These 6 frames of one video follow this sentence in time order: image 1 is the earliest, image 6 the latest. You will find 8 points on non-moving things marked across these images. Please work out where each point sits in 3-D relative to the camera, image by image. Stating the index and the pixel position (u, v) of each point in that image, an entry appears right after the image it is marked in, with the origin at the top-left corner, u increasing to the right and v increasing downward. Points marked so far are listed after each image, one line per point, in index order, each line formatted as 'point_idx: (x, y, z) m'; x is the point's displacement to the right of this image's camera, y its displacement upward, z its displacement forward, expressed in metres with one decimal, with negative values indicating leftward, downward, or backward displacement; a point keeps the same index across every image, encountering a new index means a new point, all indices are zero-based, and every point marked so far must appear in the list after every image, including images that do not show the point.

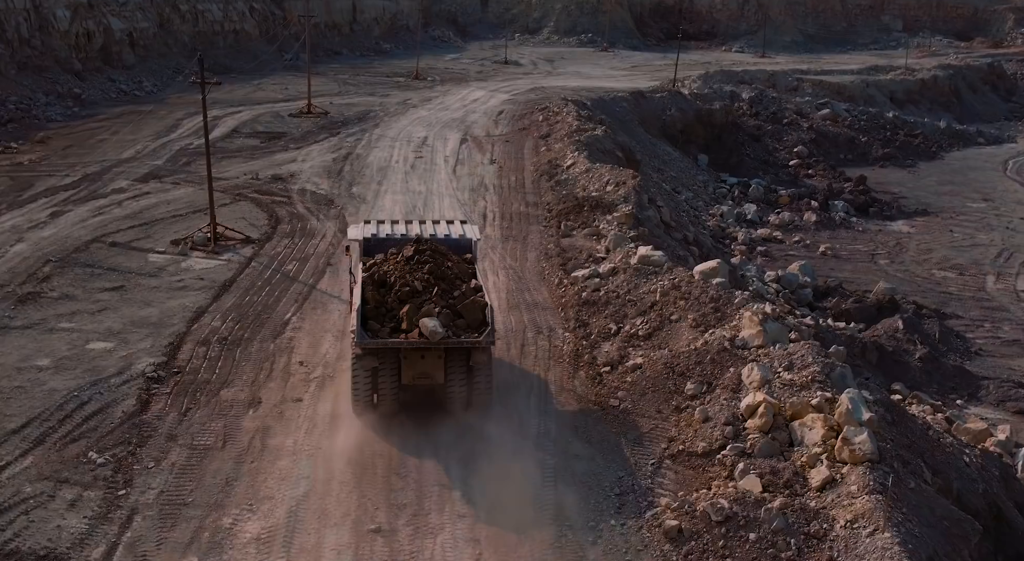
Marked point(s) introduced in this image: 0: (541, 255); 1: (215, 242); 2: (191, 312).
0: (+0.5, +0.4, +16.6) m
1: (-5.0, +0.7, +16.7) m
2: (-4.3, -0.4, +13.4) m
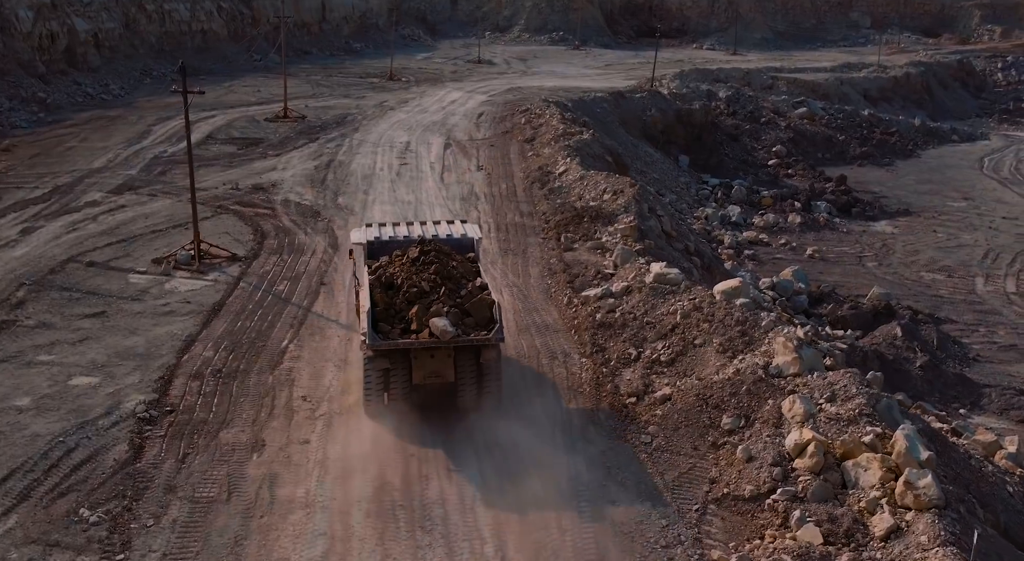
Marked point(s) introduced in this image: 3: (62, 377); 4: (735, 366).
0: (+0.5, +0.2, +15.9) m
1: (-5.0, +0.3, +15.8) m
2: (-4.2, -0.7, +12.5) m
3: (-5.2, -1.1, +11.4) m
4: (+2.5, -1.0, +11.1) m
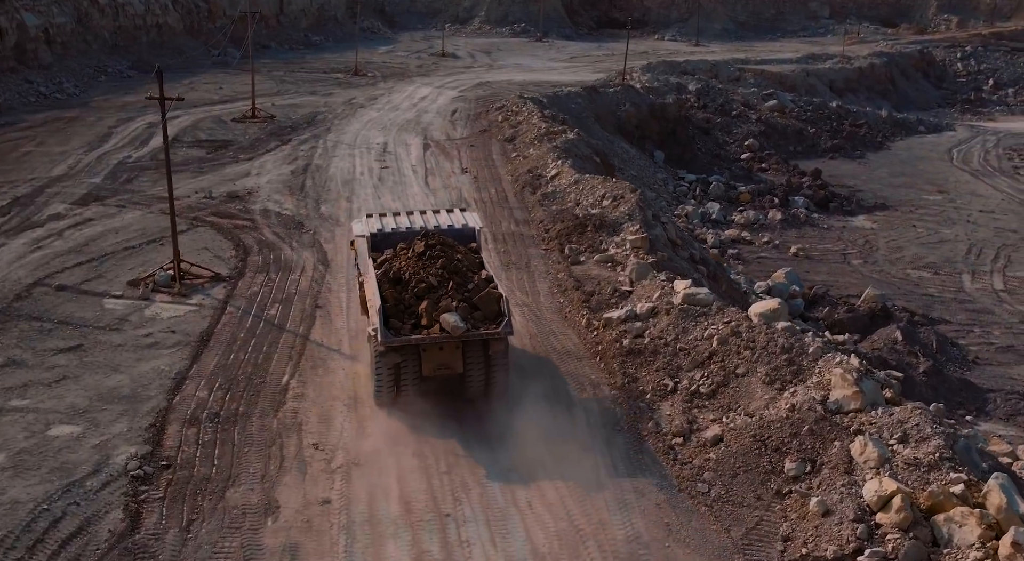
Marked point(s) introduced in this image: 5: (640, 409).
0: (+0.6, -0.1, +14.9) m
1: (-4.9, 0.0, +14.5) m
2: (-3.9, -1.1, +11.3) m
3: (-4.9, -1.5, +10.1) m
4: (+2.8, -1.2, +10.2) m
5: (+1.4, -1.4, +10.8) m
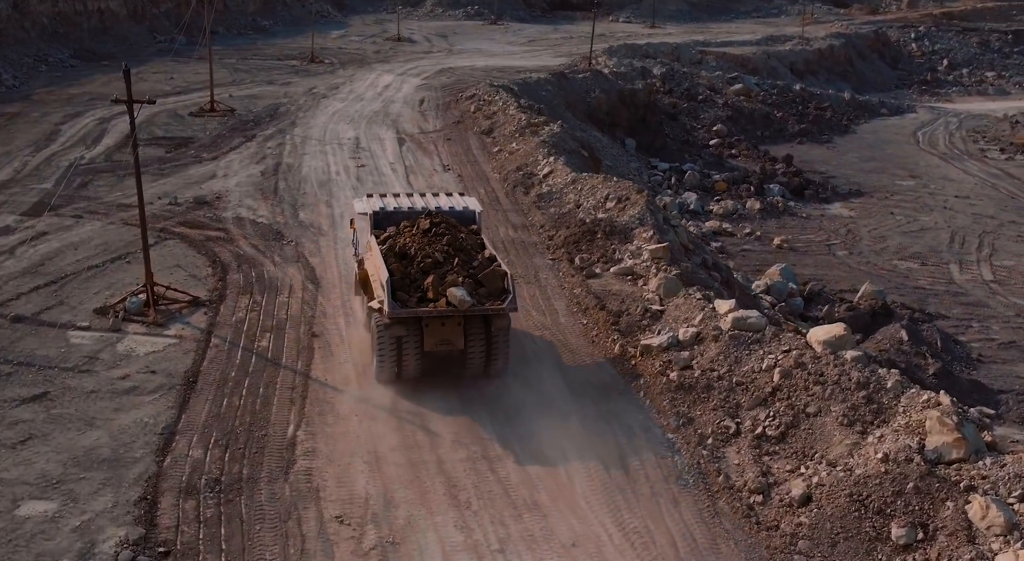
0: (+0.8, -0.3, +13.5) m
1: (-4.6, -0.4, +12.8) m
2: (-3.5, -1.5, +9.7) m
3: (-4.4, -1.9, +8.5) m
4: (+3.3, -1.5, +9.0) m
5: (+1.8, -1.7, +9.5) m
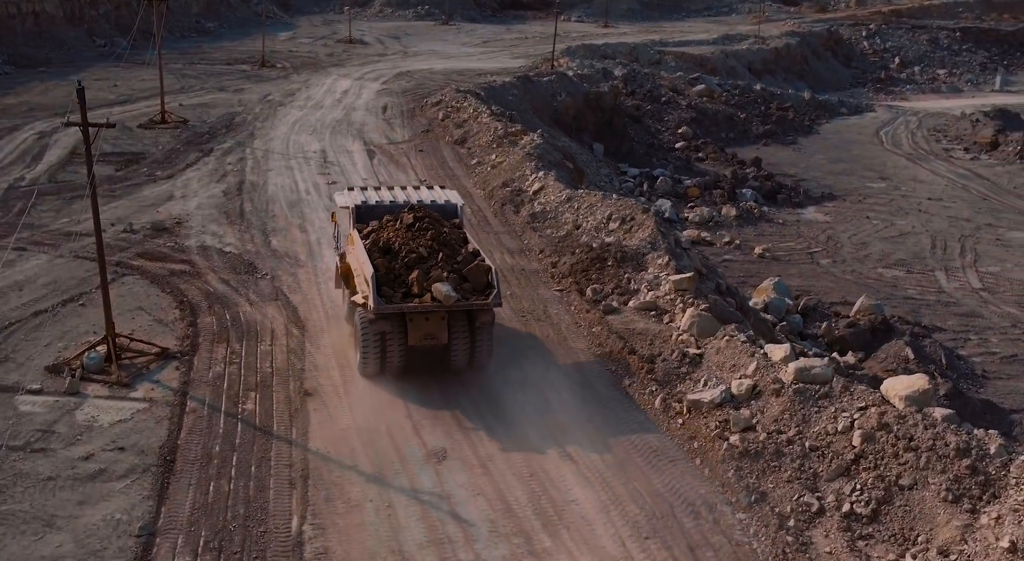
0: (+1.0, -0.8, +12.1) m
1: (-4.4, -0.9, +11.1) m
2: (-3.1, -2.0, +8.0) m
3: (-3.9, -2.5, +6.8) m
4: (+3.7, -2.0, +7.7) m
5: (+2.2, -2.2, +8.1) m
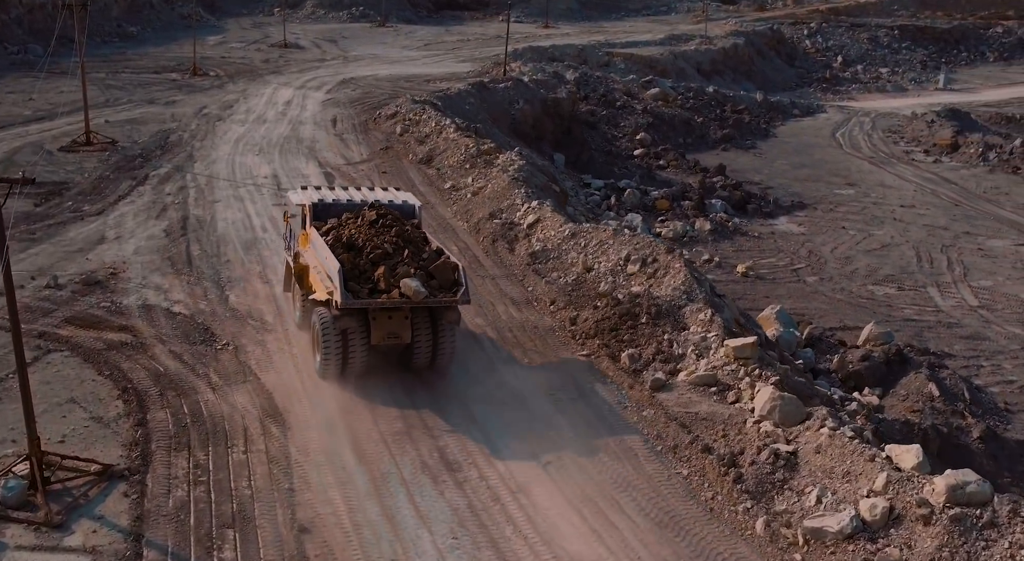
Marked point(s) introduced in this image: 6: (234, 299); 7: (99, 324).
0: (+1.4, -1.6, +9.8) m
1: (-4.0, -1.8, +8.4) m
2: (-2.4, -2.9, +5.4) m
3: (-3.1, -3.4, +4.2) m
4: (+4.4, -2.6, +5.6) m
5: (+2.9, -2.9, +5.9) m
6: (-3.8, -0.3, +13.5) m
7: (-5.2, -0.6, +12.5) m
